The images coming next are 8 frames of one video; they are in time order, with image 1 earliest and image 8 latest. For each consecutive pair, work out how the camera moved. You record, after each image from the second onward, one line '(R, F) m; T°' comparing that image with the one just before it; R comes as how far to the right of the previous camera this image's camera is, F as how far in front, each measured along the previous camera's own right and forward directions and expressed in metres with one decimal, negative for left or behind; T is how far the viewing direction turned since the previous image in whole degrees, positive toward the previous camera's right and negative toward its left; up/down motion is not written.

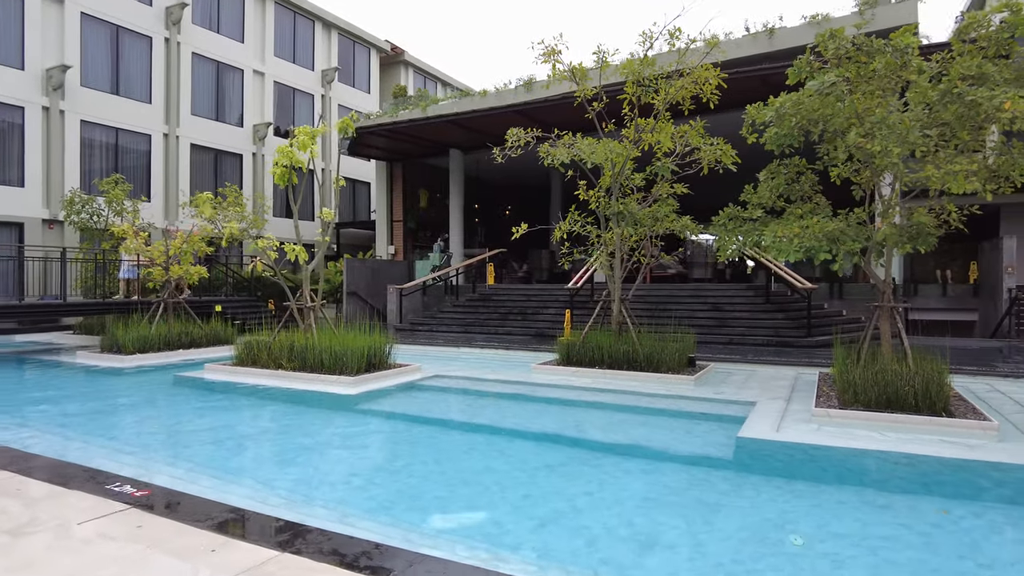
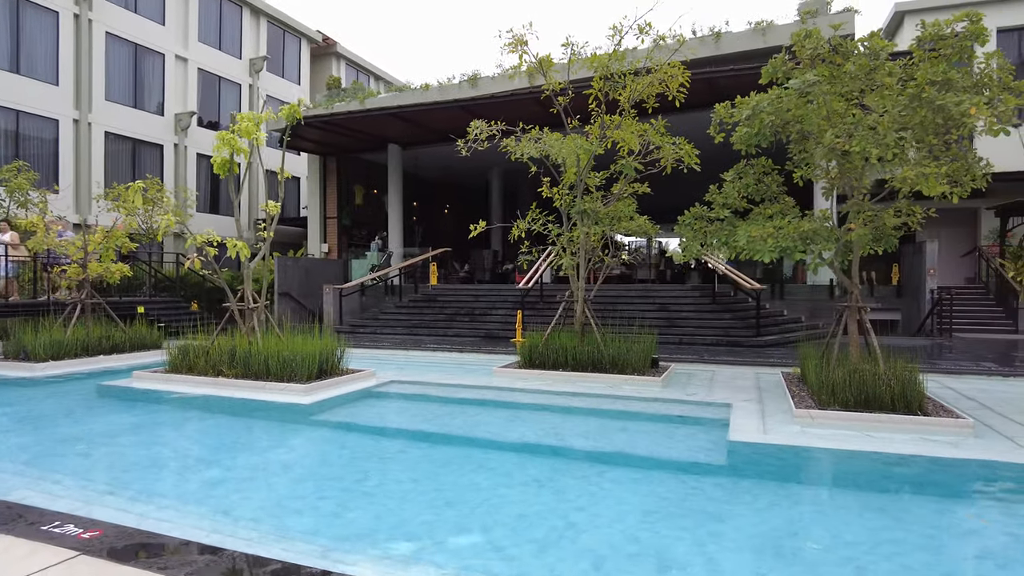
(-0.4, +0.4) m; +6°
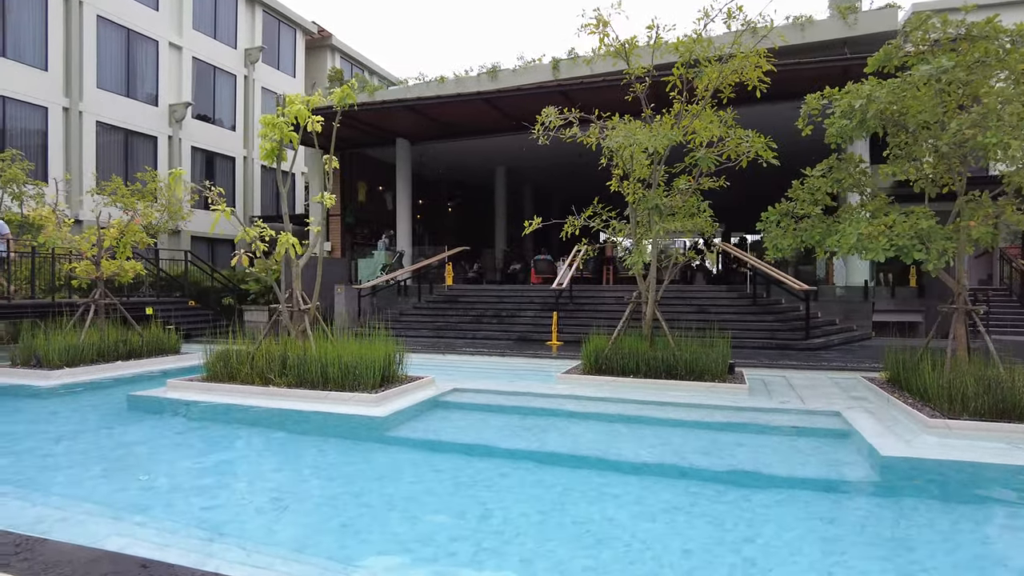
(-1.1, +0.6) m; +2°
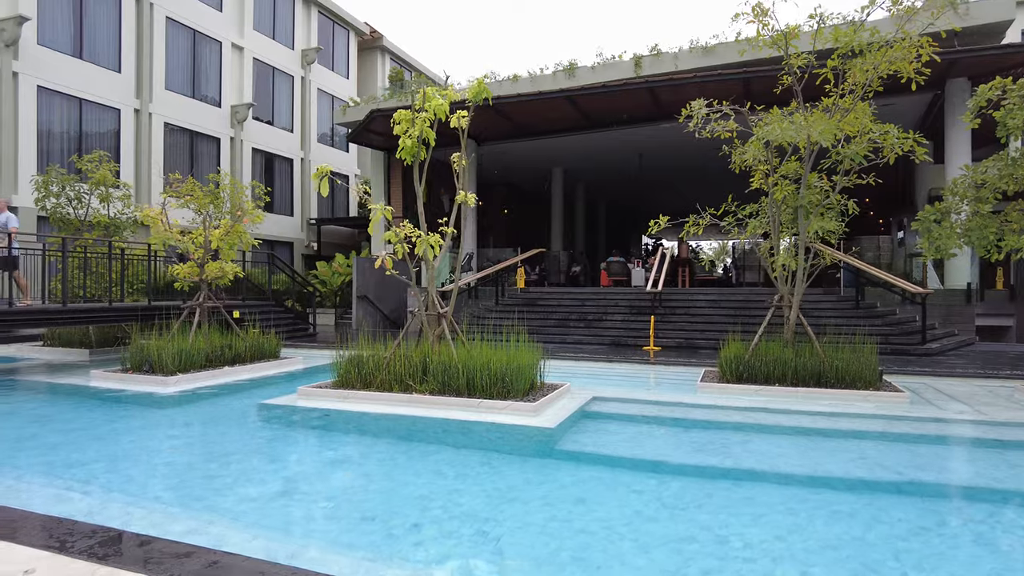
(-1.3, +0.3) m; -1°
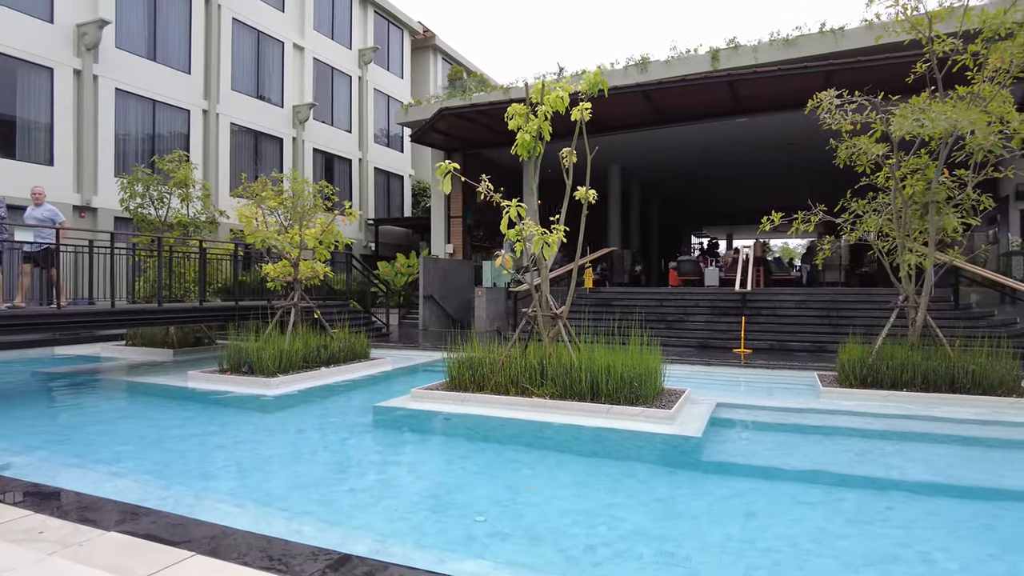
(-0.9, +0.2) m; -3°
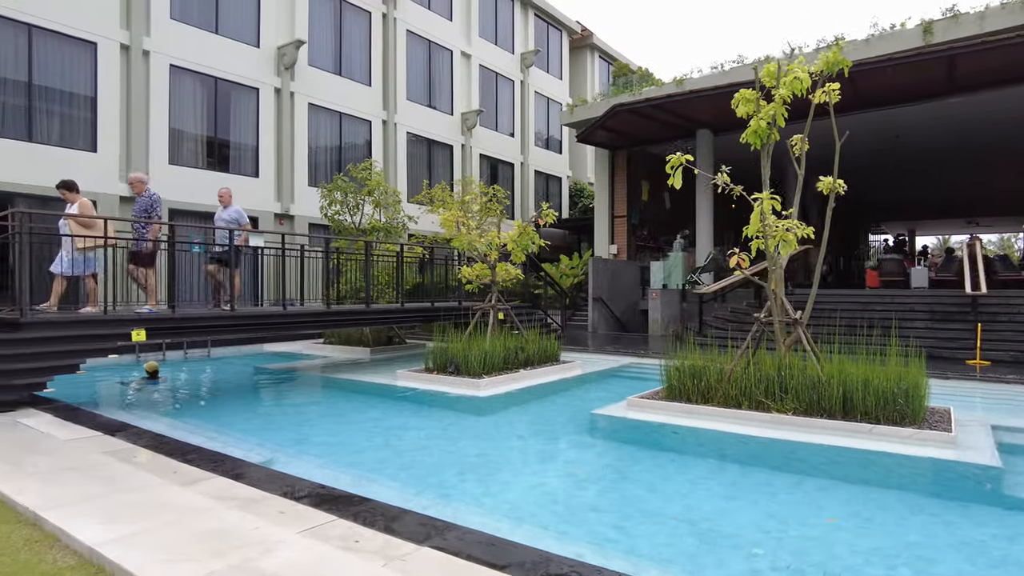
(-0.8, +0.3) m; -12°
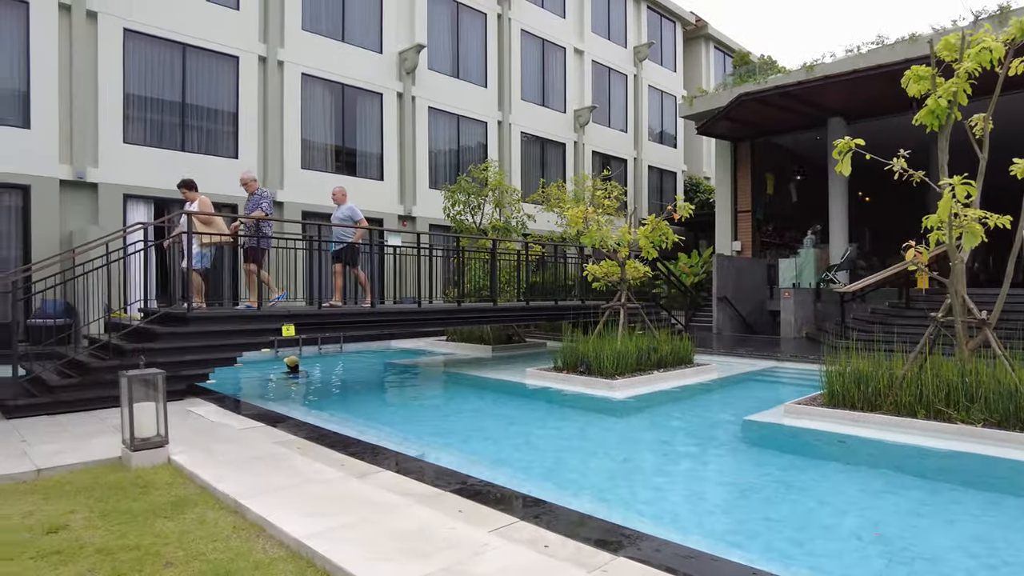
(-0.4, +0.1) m; -9°
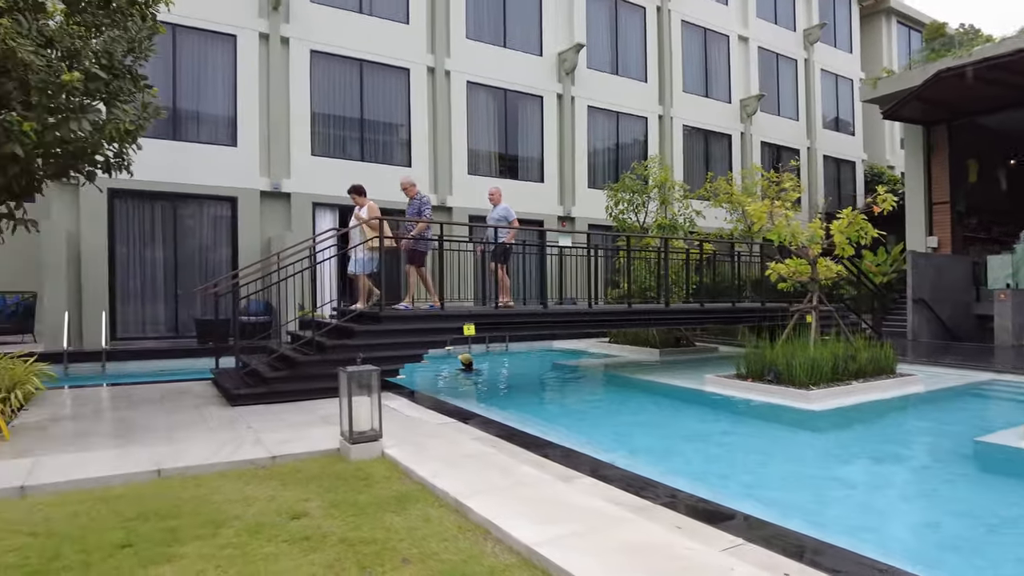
(-0.3, +0.1) m; -13°
